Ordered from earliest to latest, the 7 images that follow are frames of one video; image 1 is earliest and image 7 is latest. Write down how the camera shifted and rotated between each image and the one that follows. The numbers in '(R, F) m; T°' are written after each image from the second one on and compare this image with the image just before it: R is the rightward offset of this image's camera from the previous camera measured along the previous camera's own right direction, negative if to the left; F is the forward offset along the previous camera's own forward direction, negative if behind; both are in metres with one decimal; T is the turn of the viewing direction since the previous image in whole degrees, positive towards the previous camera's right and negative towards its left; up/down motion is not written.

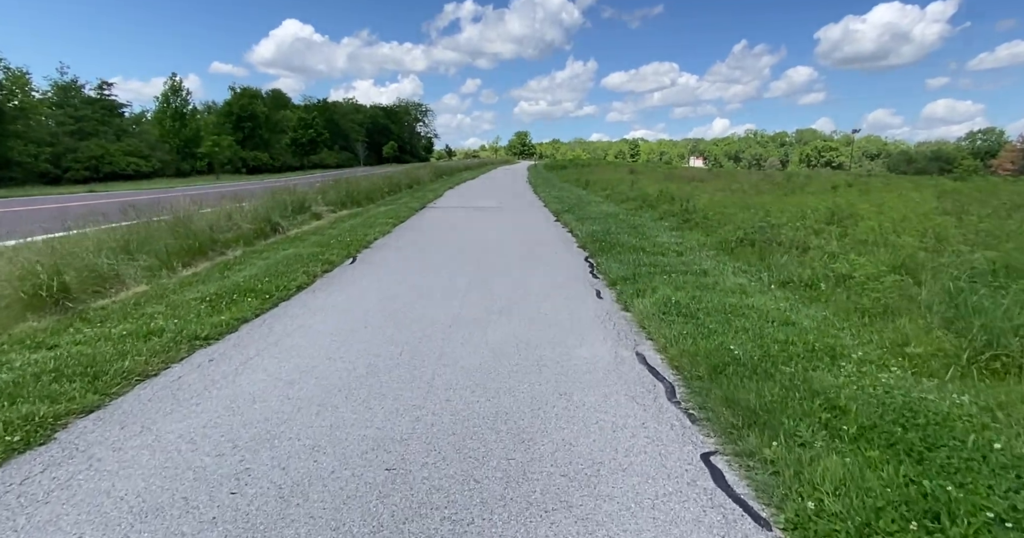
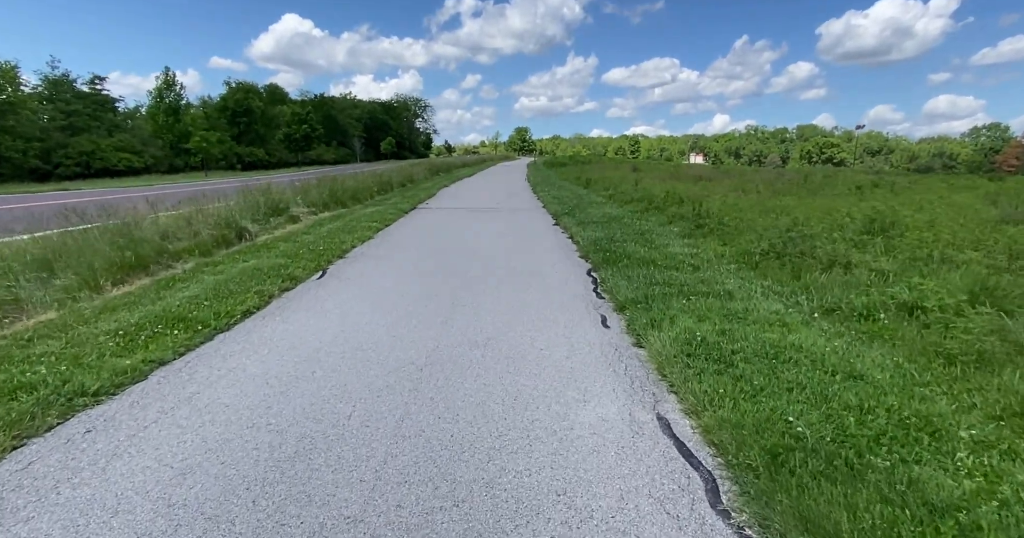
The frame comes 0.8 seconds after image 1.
(+0.1, +1.0) m; 0°
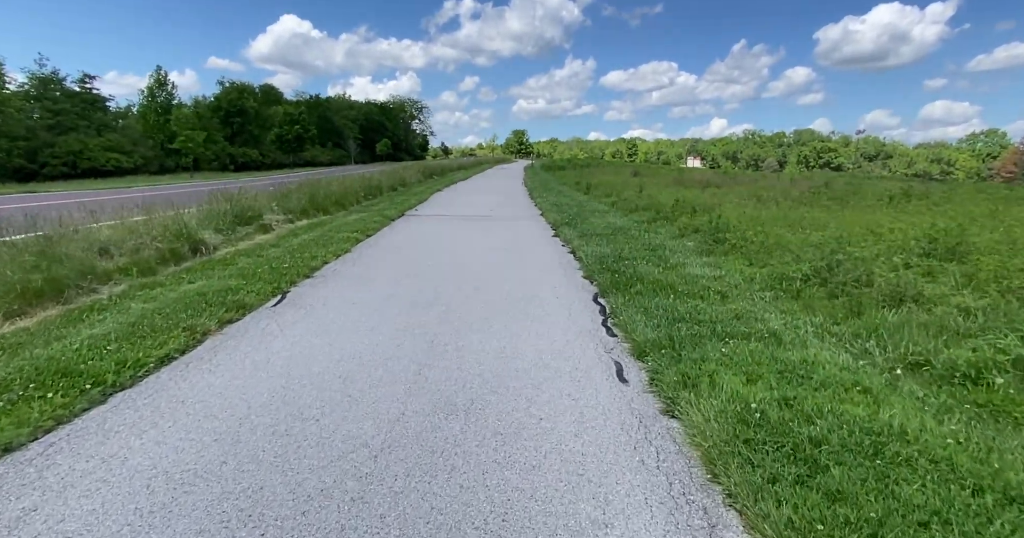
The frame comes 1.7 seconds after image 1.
(0.0, +1.1) m; 0°
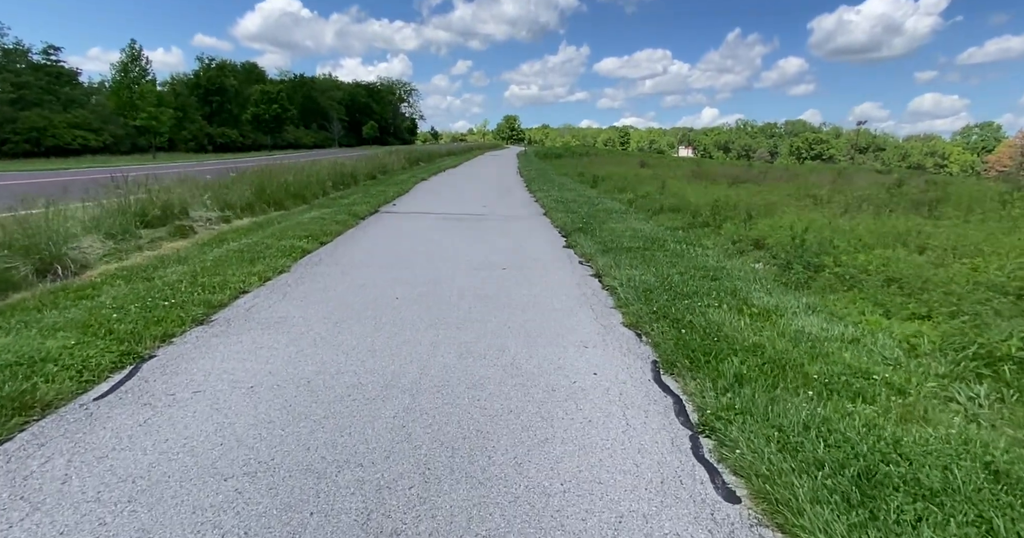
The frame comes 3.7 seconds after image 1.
(-0.2, +2.5) m; +1°
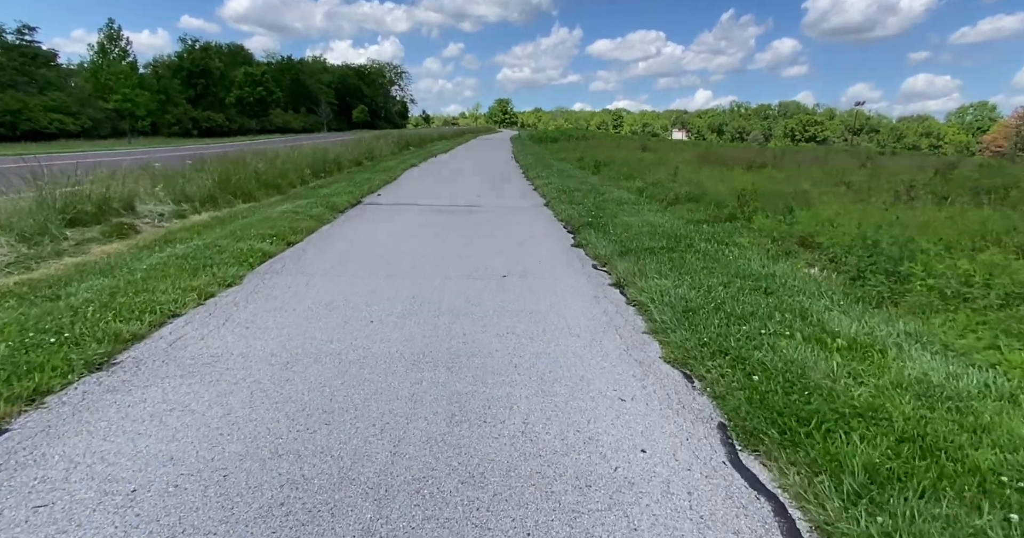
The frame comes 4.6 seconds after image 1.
(-0.1, +1.2) m; +1°
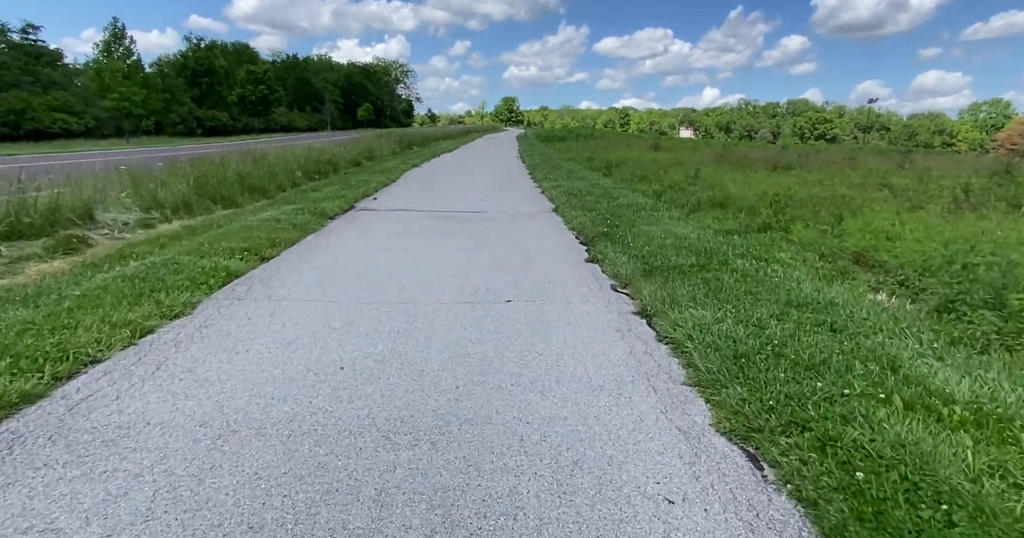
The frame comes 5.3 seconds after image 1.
(0.0, +0.9) m; -1°
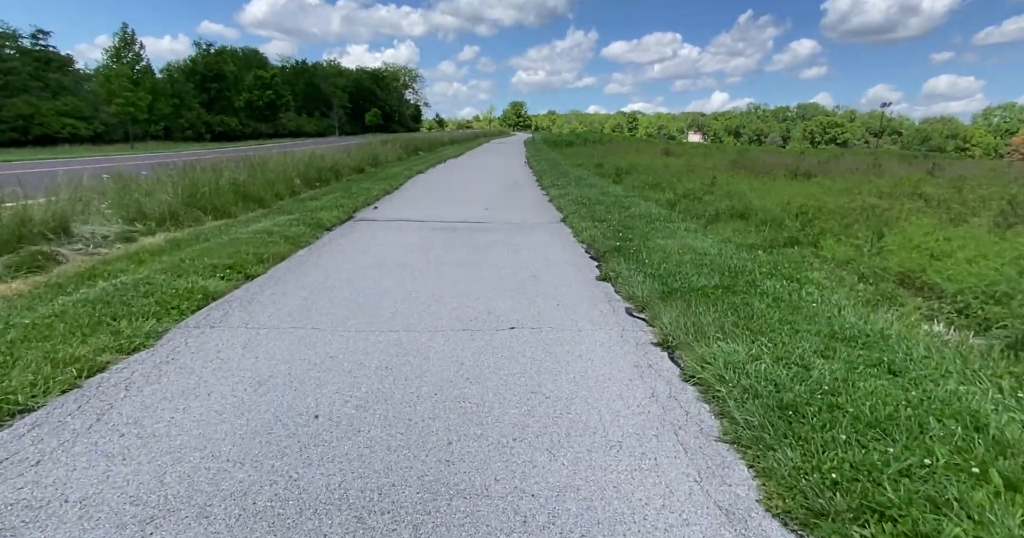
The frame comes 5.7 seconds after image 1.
(0.0, +0.5) m; -1°
